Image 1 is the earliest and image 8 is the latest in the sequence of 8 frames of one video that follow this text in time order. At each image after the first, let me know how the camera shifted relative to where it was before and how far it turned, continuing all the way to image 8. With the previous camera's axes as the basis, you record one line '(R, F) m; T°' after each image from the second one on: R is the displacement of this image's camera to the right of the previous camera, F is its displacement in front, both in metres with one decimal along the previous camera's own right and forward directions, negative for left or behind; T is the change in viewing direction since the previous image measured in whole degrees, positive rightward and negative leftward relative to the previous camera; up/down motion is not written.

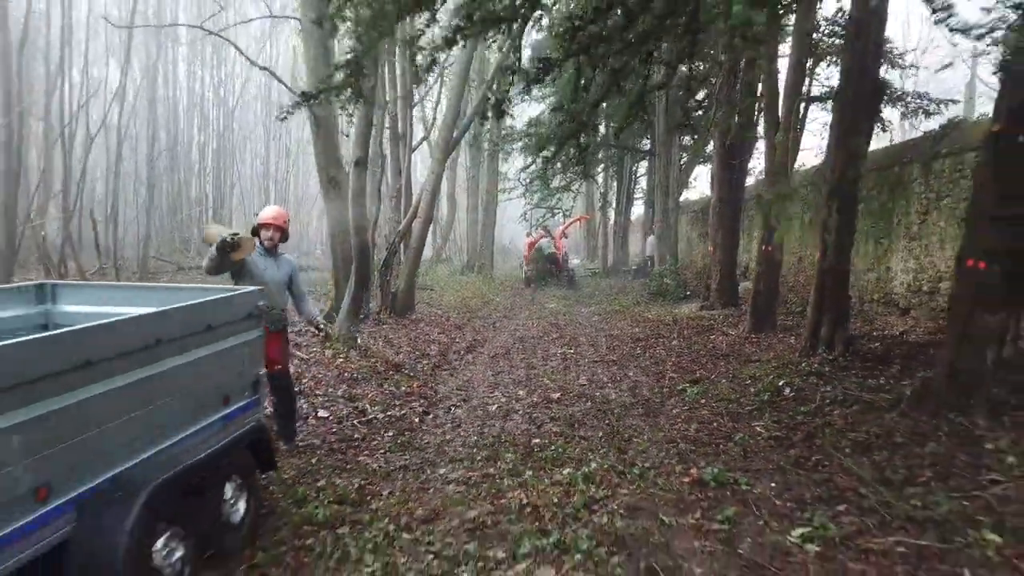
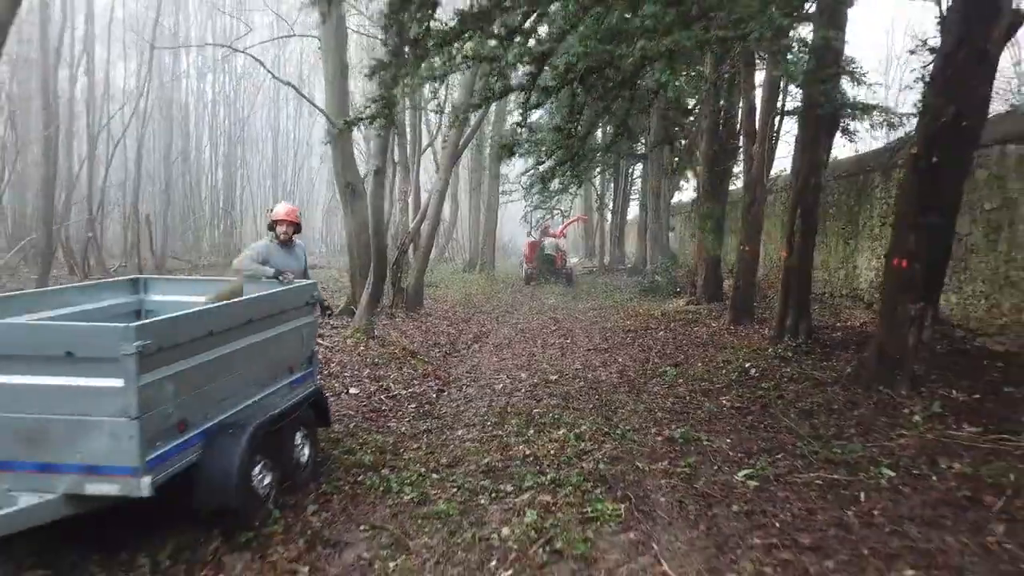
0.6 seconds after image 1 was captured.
(-0.1, -1.0) m; 0°
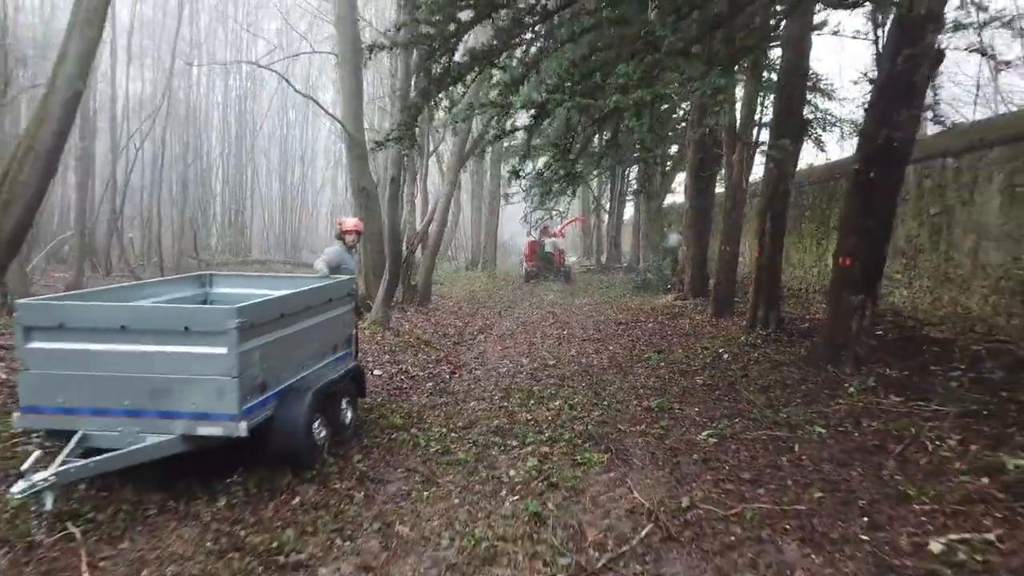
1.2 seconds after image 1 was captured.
(0.0, -1.0) m; 0°
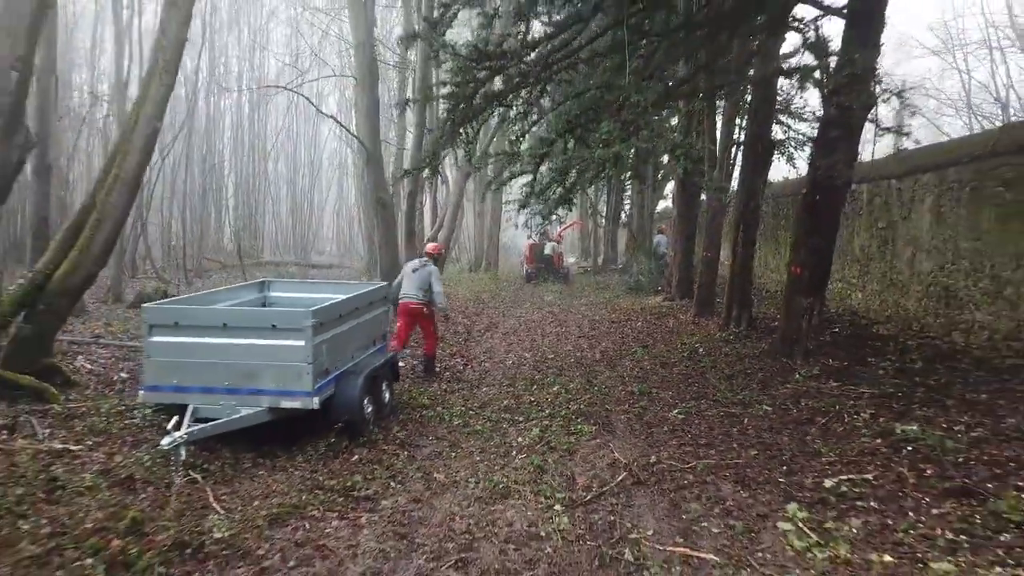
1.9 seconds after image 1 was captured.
(-0.1, -1.3) m; 0°
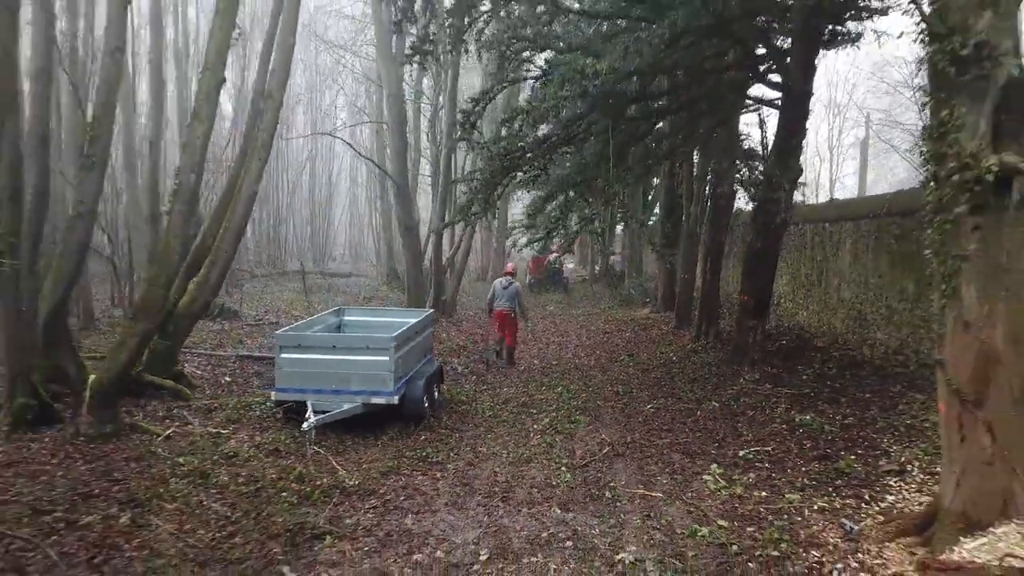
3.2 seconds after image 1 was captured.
(-0.3, -2.4) m; 0°
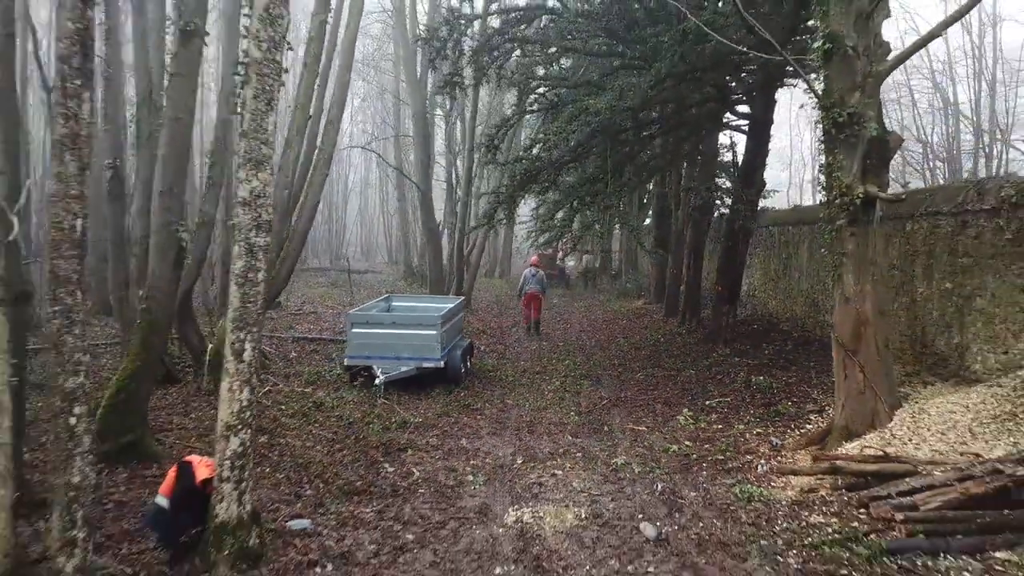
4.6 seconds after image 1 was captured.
(-0.4, -2.2) m; 0°
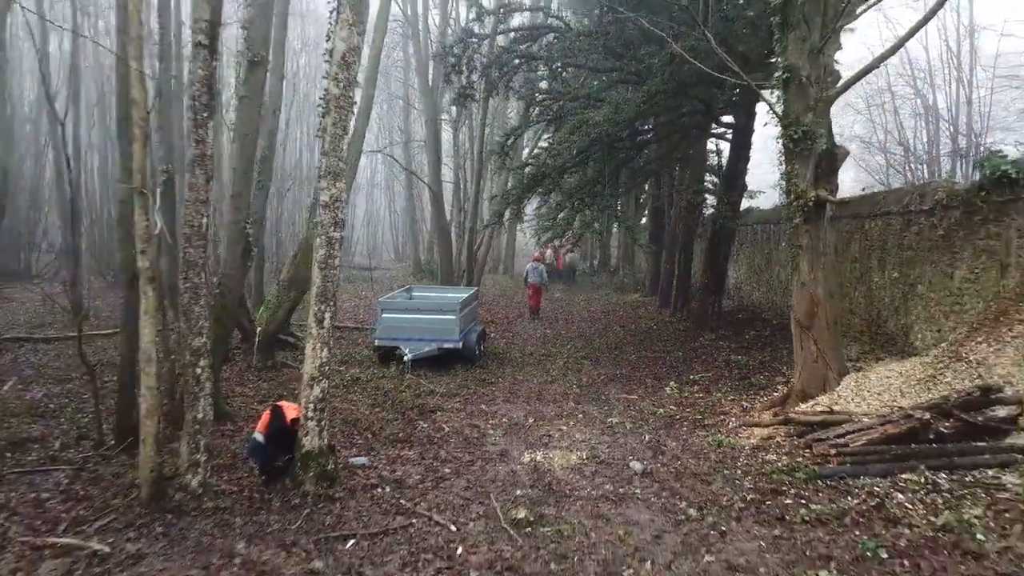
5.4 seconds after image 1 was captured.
(-0.2, -1.4) m; 0°
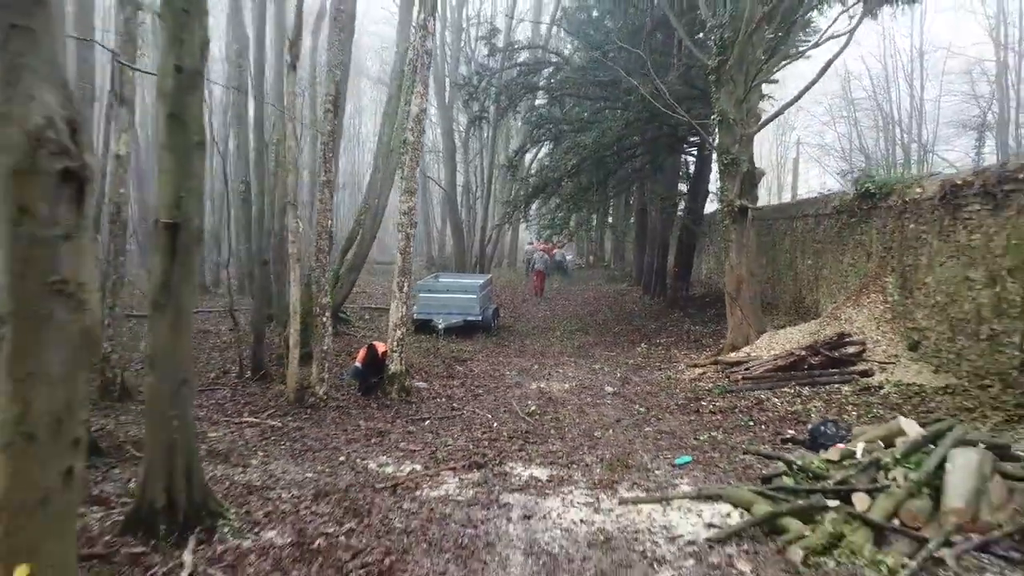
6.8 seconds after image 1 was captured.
(-0.2, -3.2) m; 0°
